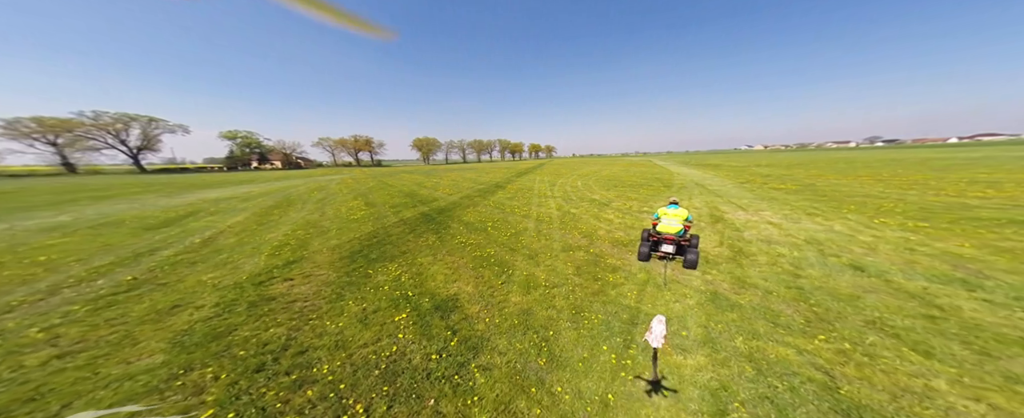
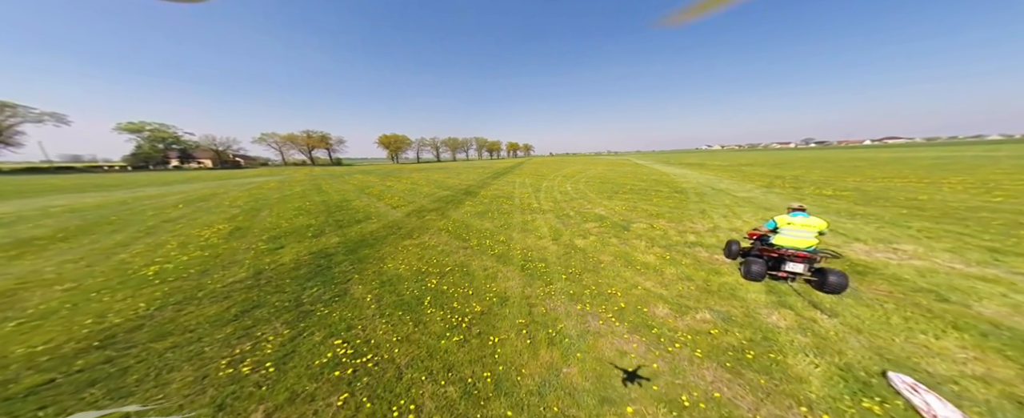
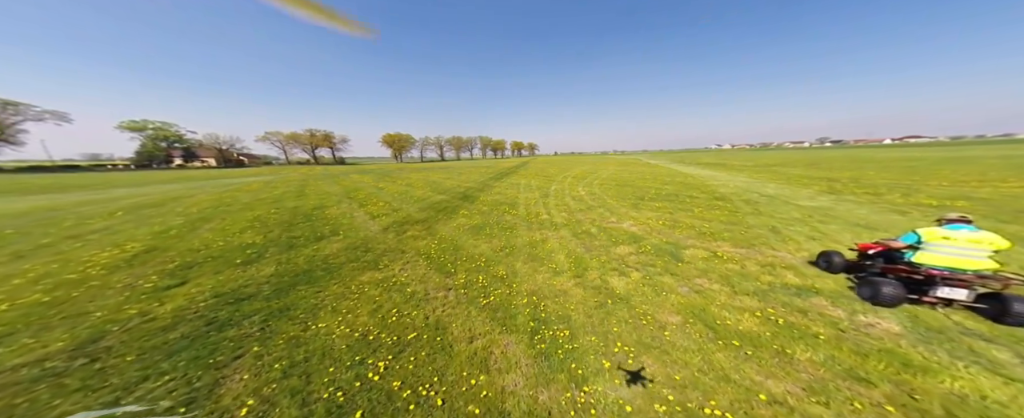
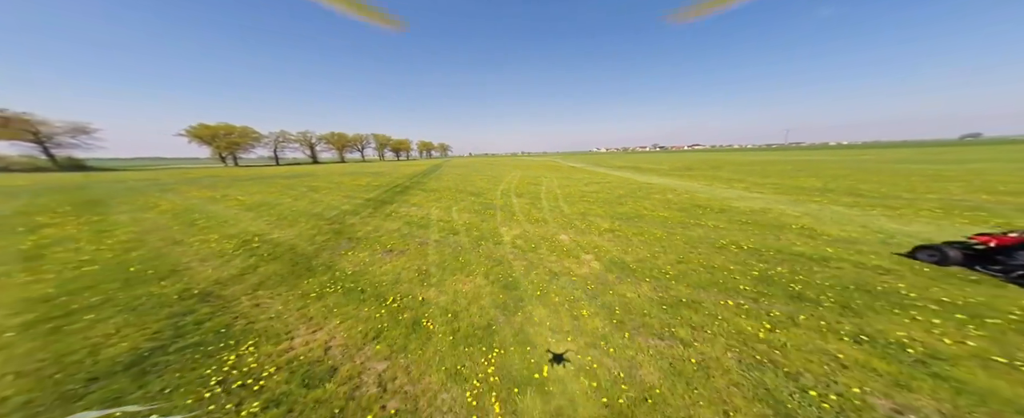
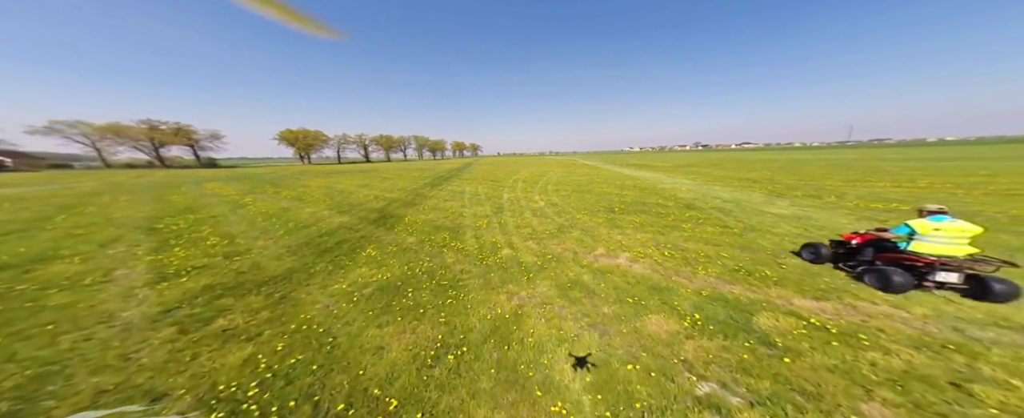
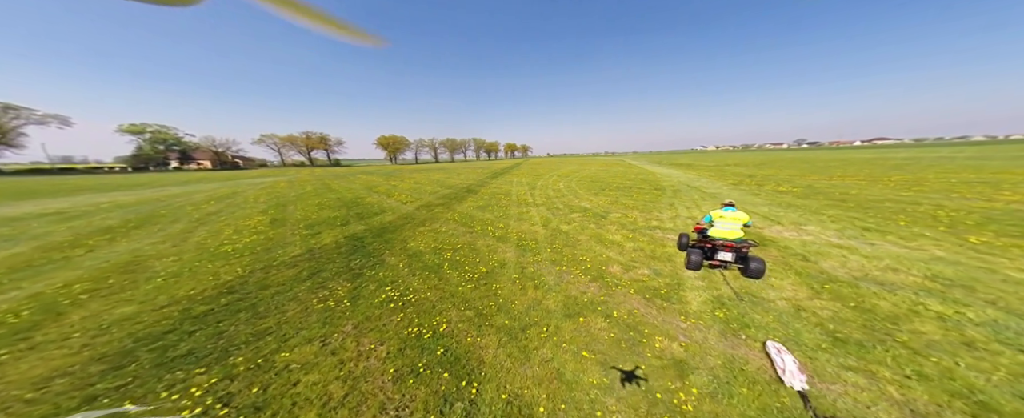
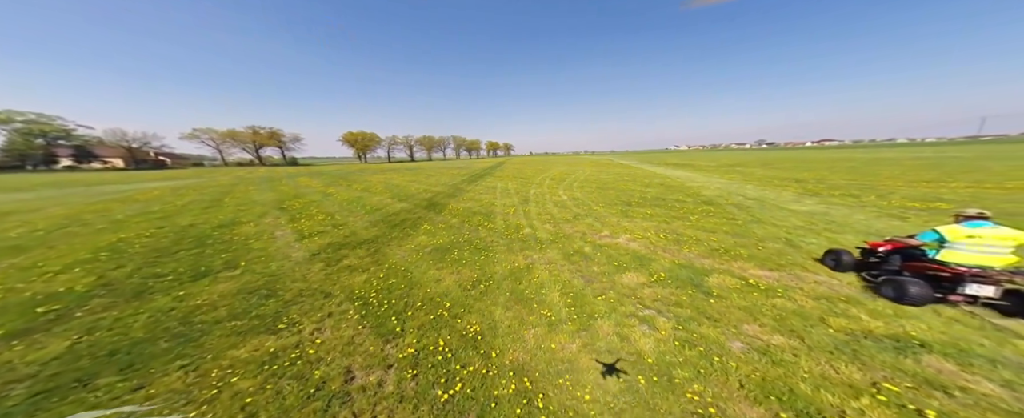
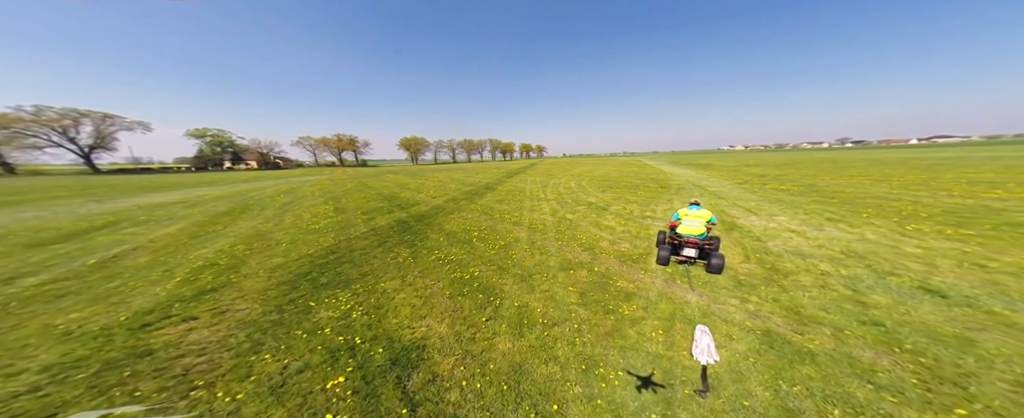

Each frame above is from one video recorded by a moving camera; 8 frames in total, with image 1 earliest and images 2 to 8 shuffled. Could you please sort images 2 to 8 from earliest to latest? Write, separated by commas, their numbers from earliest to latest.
8, 6, 2, 3, 7, 5, 4
